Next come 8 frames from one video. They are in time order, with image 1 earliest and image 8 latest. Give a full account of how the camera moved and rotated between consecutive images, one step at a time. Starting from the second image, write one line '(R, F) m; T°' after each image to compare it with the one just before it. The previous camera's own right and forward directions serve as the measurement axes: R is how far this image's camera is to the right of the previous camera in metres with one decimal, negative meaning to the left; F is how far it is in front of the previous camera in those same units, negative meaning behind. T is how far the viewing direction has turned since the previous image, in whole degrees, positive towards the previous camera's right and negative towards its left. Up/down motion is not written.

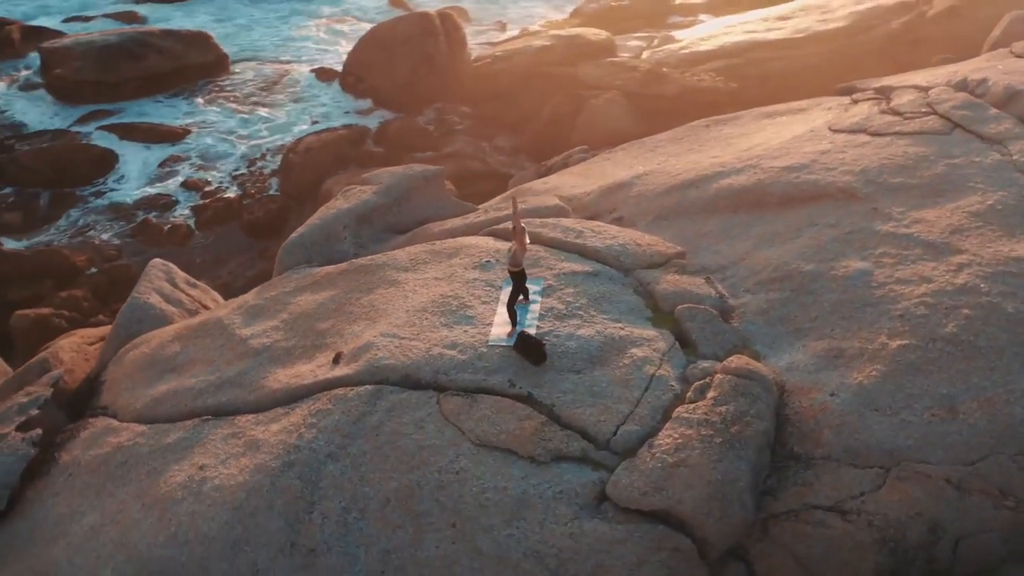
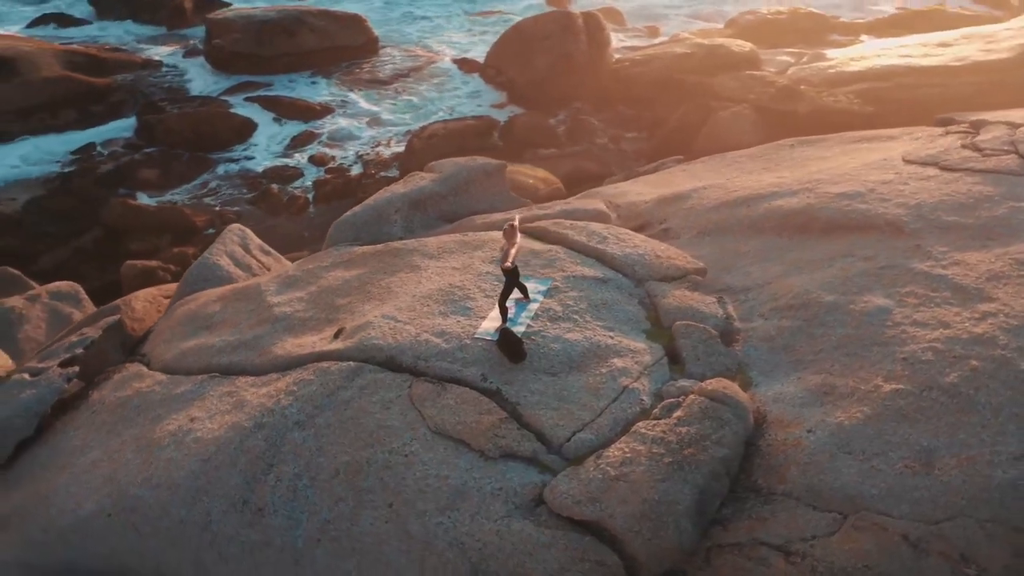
(+0.8, 0.0) m; -10°
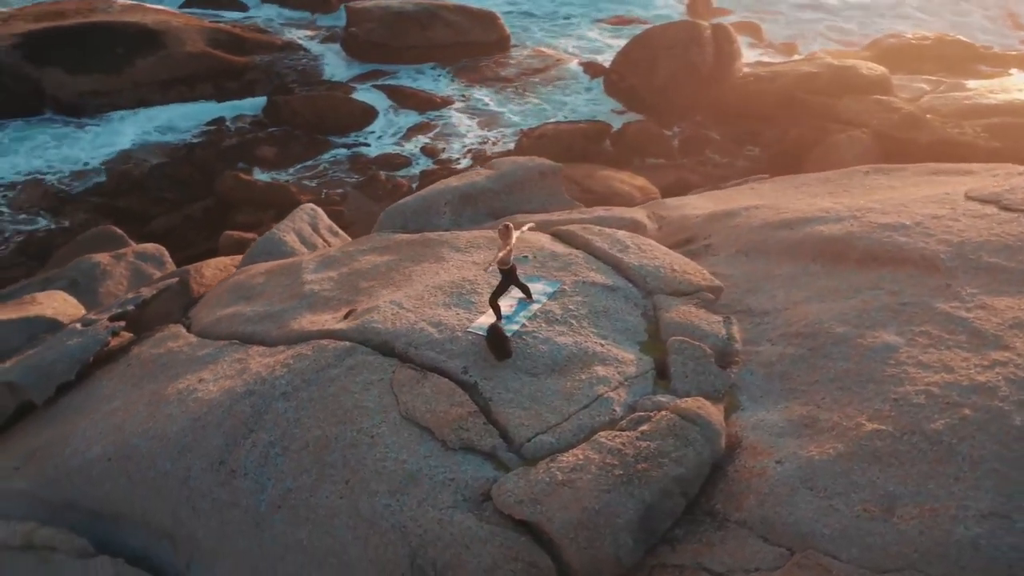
(+0.7, 0.0) m; -9°
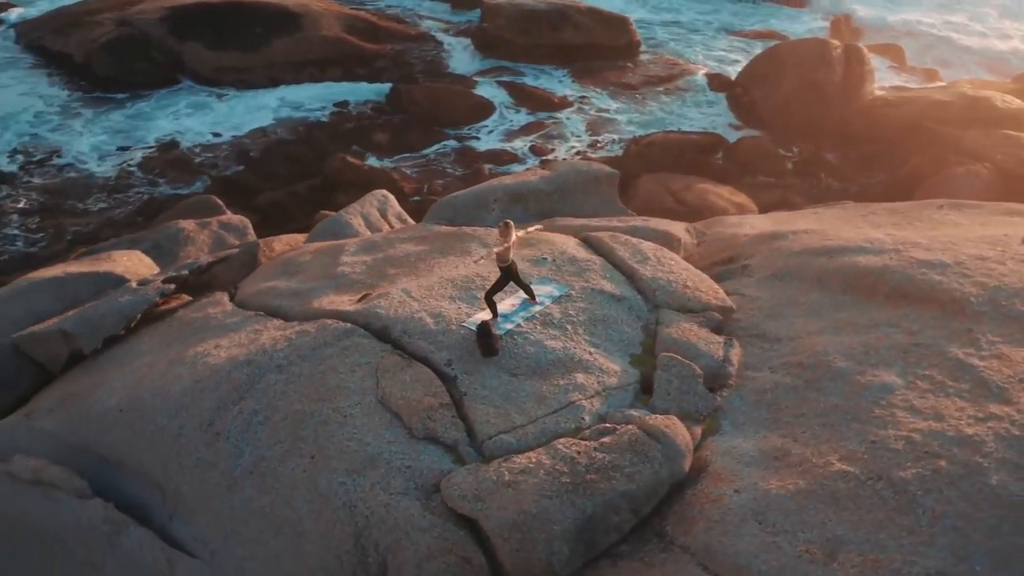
(+0.7, 0.0) m; -9°
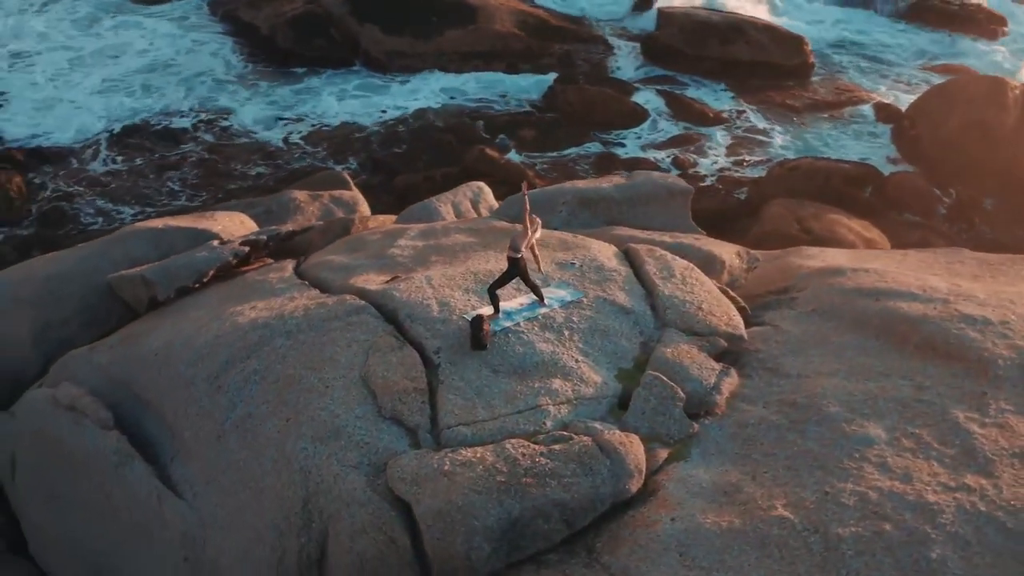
(+0.9, +0.1) m; -11°
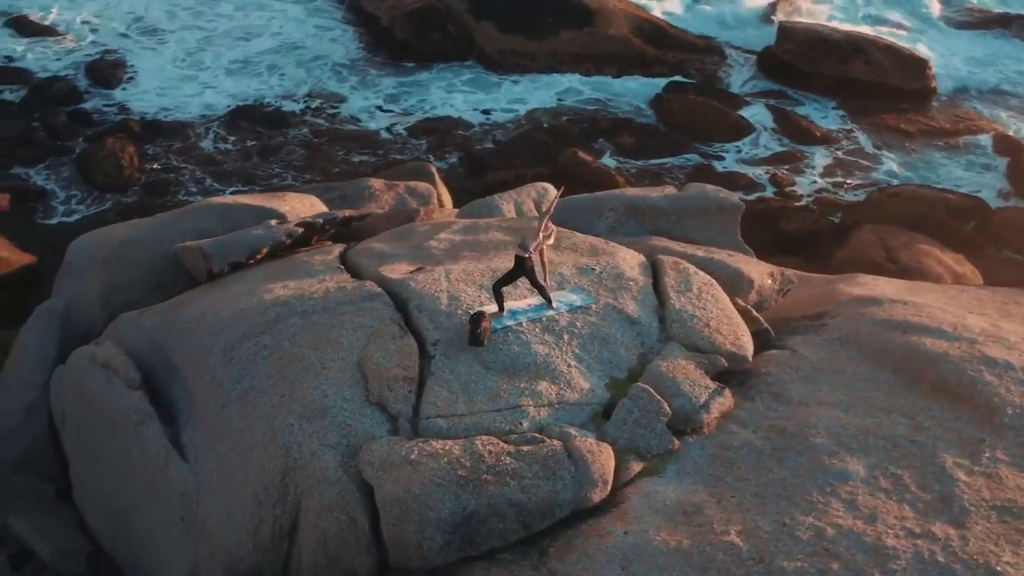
(+0.6, 0.0) m; -7°
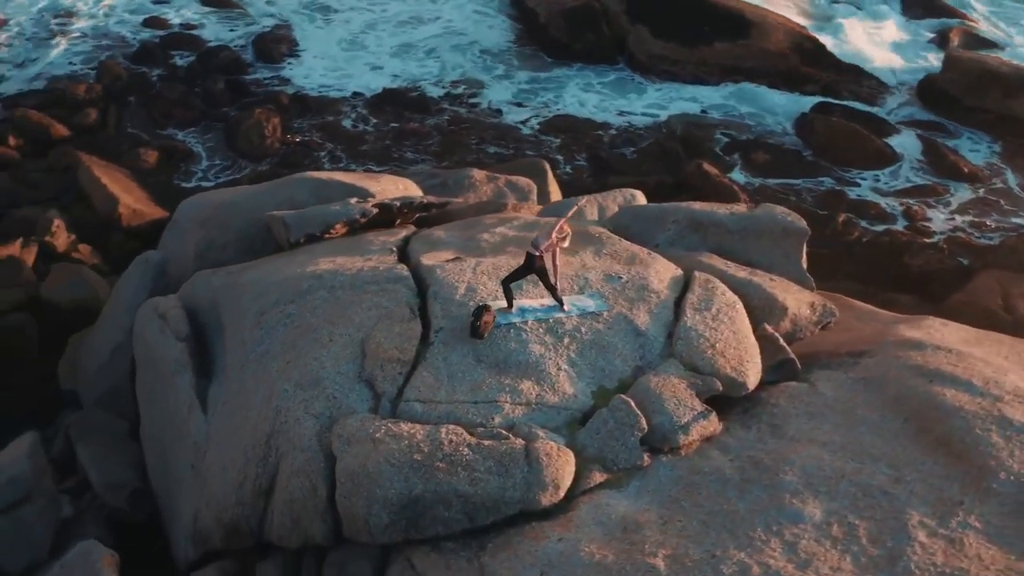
(+0.8, 0.0) m; -10°
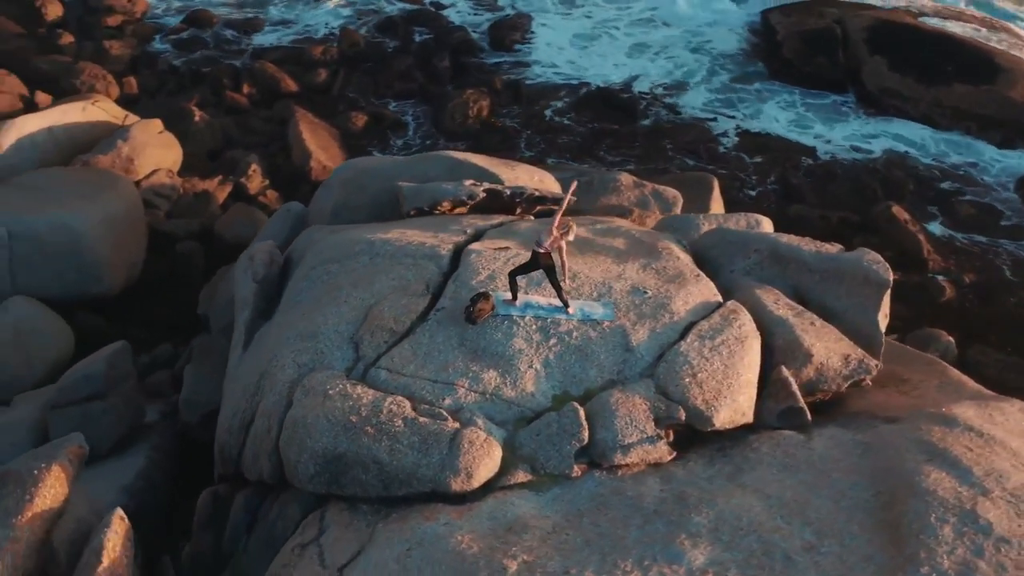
(+1.2, +0.1) m; -15°
